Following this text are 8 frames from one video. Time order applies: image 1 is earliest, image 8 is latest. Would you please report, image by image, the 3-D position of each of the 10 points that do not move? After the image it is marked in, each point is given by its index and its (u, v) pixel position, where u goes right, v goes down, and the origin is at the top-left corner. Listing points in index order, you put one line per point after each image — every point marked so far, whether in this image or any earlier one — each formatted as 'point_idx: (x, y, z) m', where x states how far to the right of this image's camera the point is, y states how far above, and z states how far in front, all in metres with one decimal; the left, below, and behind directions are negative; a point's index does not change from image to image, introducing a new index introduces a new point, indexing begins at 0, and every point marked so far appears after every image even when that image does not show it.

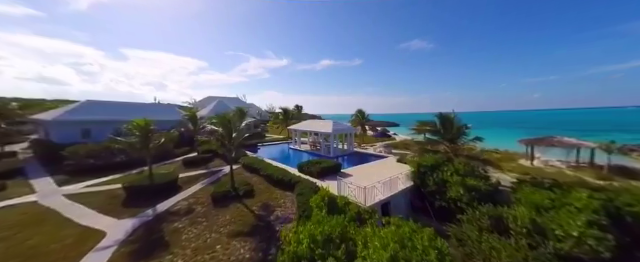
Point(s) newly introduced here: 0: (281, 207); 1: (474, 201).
0: (-1.8, -3.5, +9.0) m
1: (+6.3, -2.9, +8.1) m
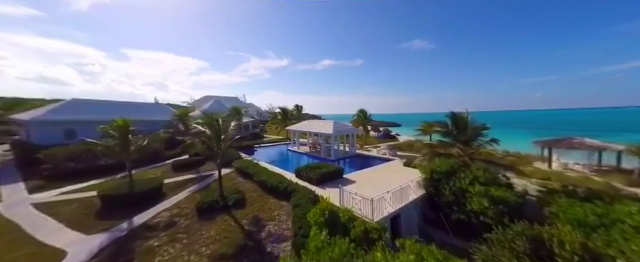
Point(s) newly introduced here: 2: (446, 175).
0: (-1.8, -3.5, +7.8) m
1: (+6.3, -2.9, +6.9) m
2: (+5.7, -2.0, +9.0) m
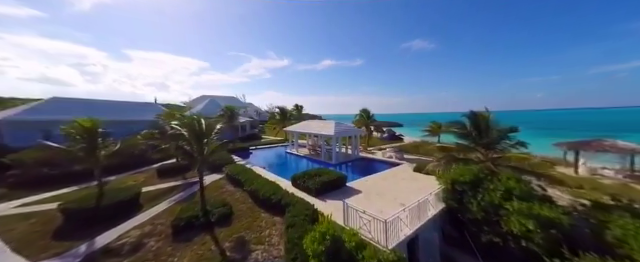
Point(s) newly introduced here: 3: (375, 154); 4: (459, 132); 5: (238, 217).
0: (-1.8, -3.6, +6.3) m
1: (+6.3, -3.0, +5.4) m
2: (+5.7, -2.1, +7.5) m
3: (+5.1, -2.2, +18.5) m
4: (+7.6, 0.0, +10.9) m
5: (-3.4, -3.5, +8.1) m
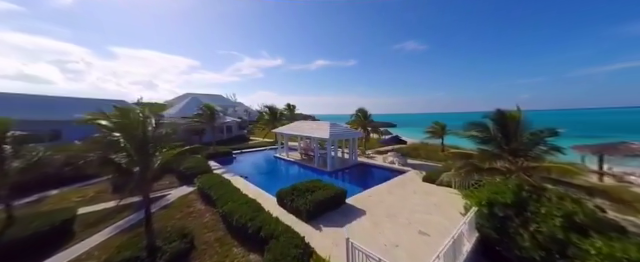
0: (-1.9, -3.8, +4.2) m
1: (+6.2, -3.2, +3.5) m
2: (+5.5, -2.2, +5.5) m
3: (+4.6, -2.3, +16.6) m
4: (+7.3, -0.2, +9.0) m
5: (-3.6, -3.6, +5.8) m
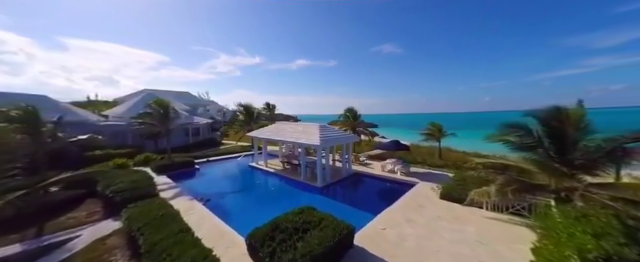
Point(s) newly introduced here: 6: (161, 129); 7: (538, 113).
0: (-1.6, -4.0, +1.1) m
1: (+6.5, -3.3, +1.2) m
2: (+5.7, -2.4, +3.3) m
3: (+3.6, -2.5, +14.1) m
4: (+7.1, -0.3, +6.9) m
5: (-3.4, -3.9, +2.6) m
6: (-12.3, +0.2, +15.3) m
7: (+7.4, +0.6, +6.6) m
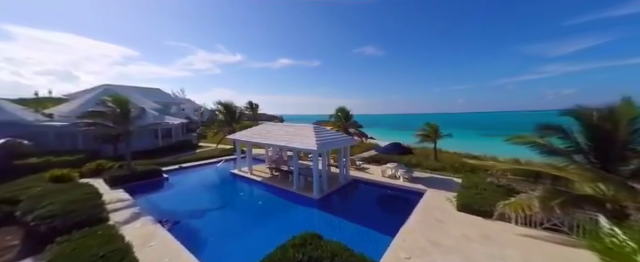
0: (-0.9, -4.0, -0.5) m
1: (+7.1, -3.4, +0.3) m
2: (+6.1, -2.4, +2.2) m
3: (+3.1, -2.6, +12.9) m
4: (+7.2, -0.4, +6.0) m
5: (-2.8, -3.9, +0.8) m
6: (-12.8, 0.0, +12.7) m
7: (+7.6, +0.5, +5.7) m
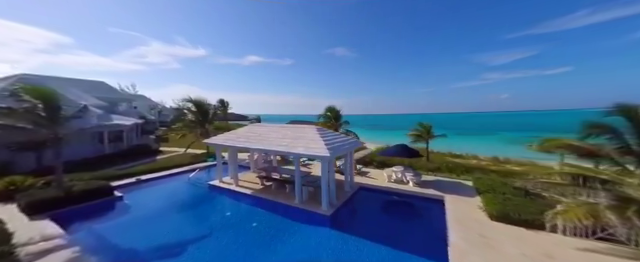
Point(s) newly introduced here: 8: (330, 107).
0: (+1.0, -4.1, -2.1) m
1: (+8.9, -3.4, -0.1) m
2: (+7.6, -2.5, +1.7) m
3: (+3.1, -2.7, +11.8) m
4: (+8.1, -0.4, +5.5) m
5: (-1.1, -4.1, -1.1) m
6: (-12.7, -0.2, +9.2) m
7: (+8.5, +0.5, +5.3) m
8: (+0.9, +2.4, +19.1) m
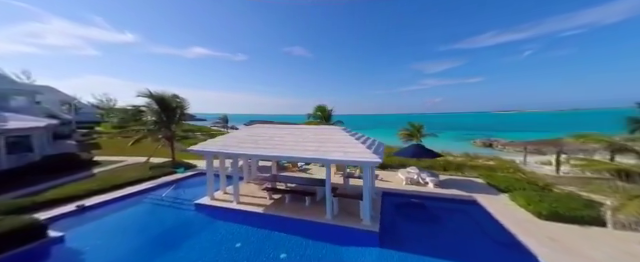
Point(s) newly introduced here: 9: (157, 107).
0: (+4.8, -4.2, -2.9) m
1: (+12.1, -3.3, +0.8) m
2: (+10.4, -2.4, +2.2) m
3: (+3.7, -2.7, +11.1) m
4: (+10.0, -0.4, +6.1) m
5: (+2.6, -4.1, -2.3) m
6: (-11.1, -0.4, +5.1) m
7: (+10.4, +0.6, +6.0) m
8: (-0.1, +2.3, +17.8) m
9: (-12.1, +1.8, +14.3) m
